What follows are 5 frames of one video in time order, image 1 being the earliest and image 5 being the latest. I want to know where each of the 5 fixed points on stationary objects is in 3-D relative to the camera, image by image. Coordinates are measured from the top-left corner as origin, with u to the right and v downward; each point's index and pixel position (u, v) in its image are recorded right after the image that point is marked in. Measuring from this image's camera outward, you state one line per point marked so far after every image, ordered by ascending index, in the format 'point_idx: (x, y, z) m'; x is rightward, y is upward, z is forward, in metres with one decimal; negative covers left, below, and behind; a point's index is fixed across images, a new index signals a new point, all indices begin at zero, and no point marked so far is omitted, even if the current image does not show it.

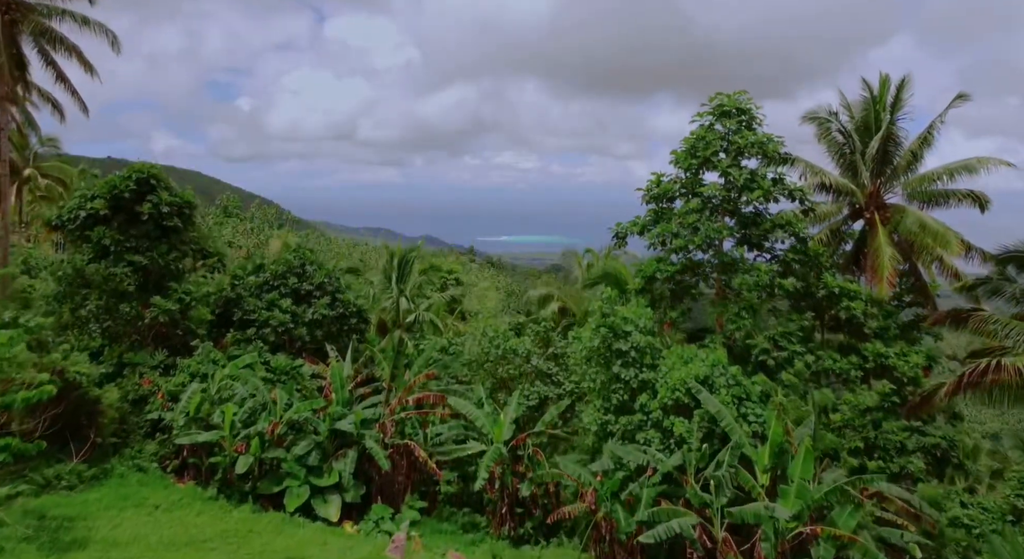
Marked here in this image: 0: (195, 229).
0: (-5.6, +0.9, +13.3) m
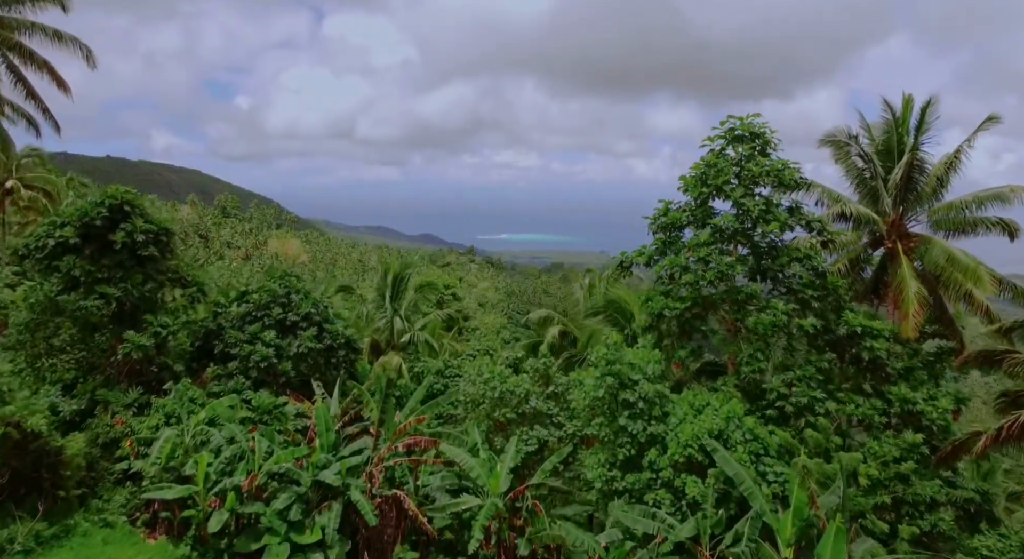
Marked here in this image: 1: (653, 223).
0: (-5.6, +0.4, +12.5) m
1: (+2.1, +0.8, +11.1) m
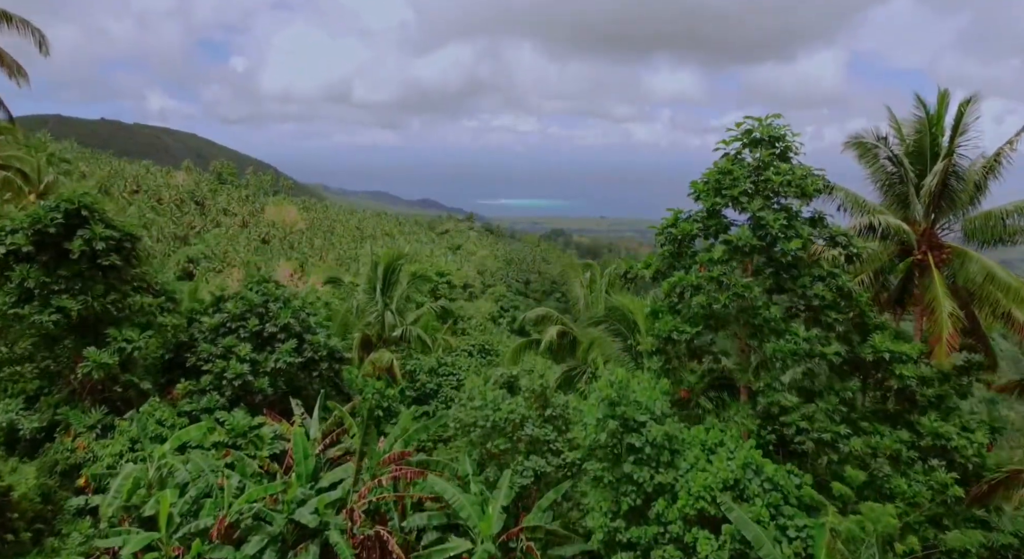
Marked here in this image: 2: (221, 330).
0: (-5.7, +0.2, +11.5) m
1: (+2.0, +0.6, +10.1) m
2: (-4.5, -0.8, +11.6) m
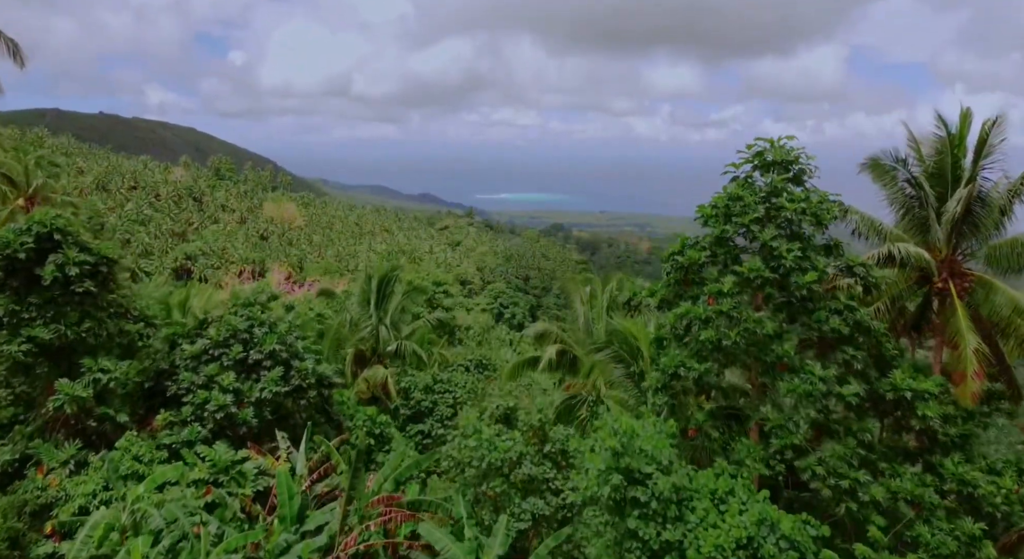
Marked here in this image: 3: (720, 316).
0: (-5.8, -0.1, +11.0) m
1: (+2.0, +0.2, +9.5) m
2: (-4.5, -1.1, +11.0) m
3: (+2.4, -0.4, +8.6) m
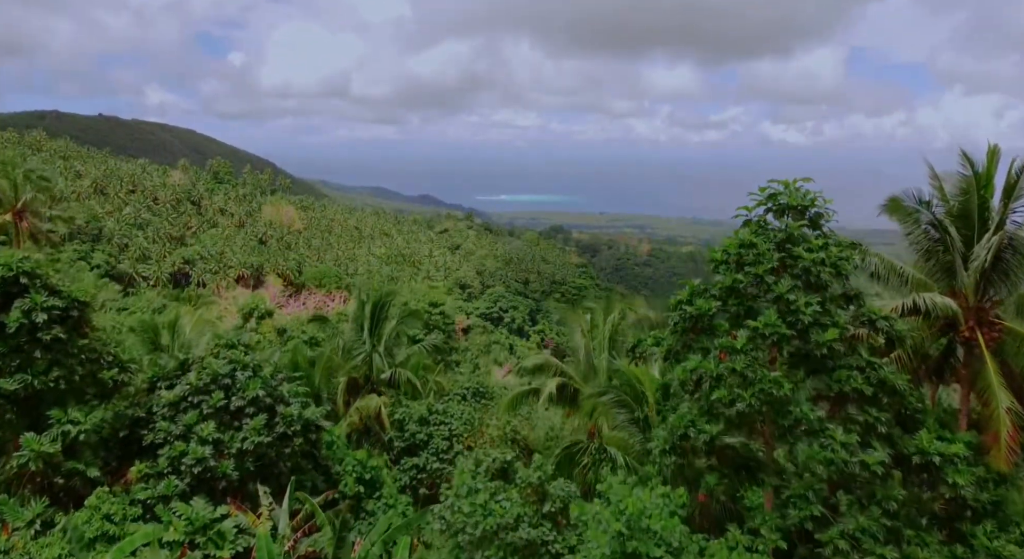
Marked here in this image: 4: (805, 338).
0: (-5.8, -0.7, +10.3) m
1: (+1.9, -0.3, +8.9) m
2: (-4.6, -1.7, +10.4) m
3: (+2.3, -1.0, +8.0) m
4: (+3.1, -0.6, +8.1) m
